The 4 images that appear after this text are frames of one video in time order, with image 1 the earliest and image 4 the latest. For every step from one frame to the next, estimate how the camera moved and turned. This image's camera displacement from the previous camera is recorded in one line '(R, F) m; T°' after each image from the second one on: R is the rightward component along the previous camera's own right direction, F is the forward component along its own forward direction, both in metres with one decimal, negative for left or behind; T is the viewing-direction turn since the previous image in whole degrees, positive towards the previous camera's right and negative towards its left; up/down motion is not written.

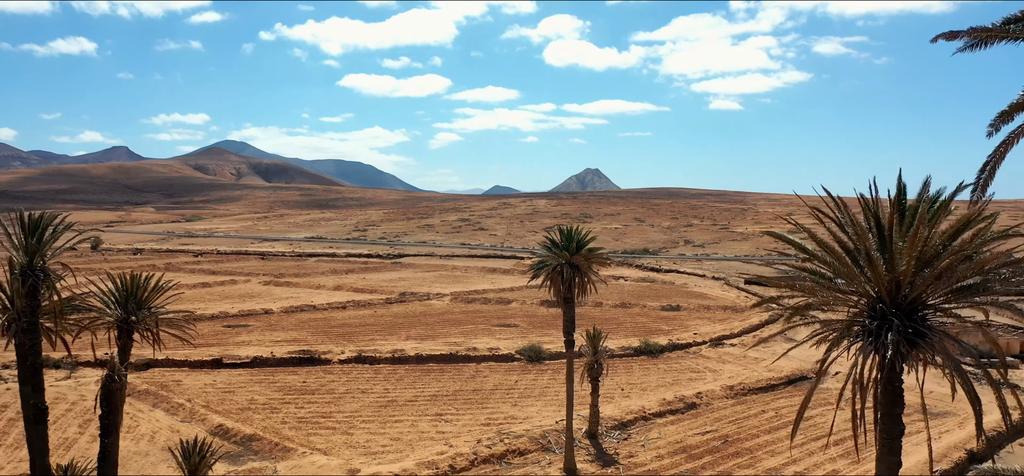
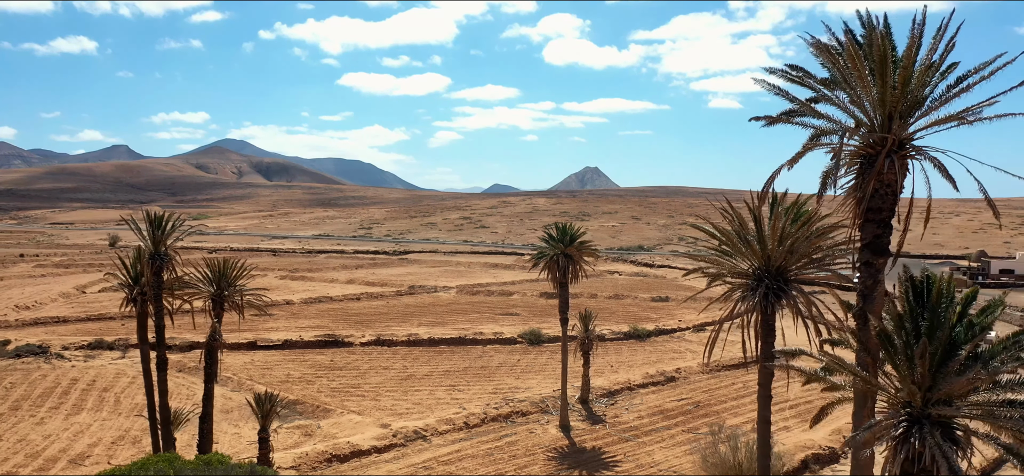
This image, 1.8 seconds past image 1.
(-0.2, -3.7) m; 0°
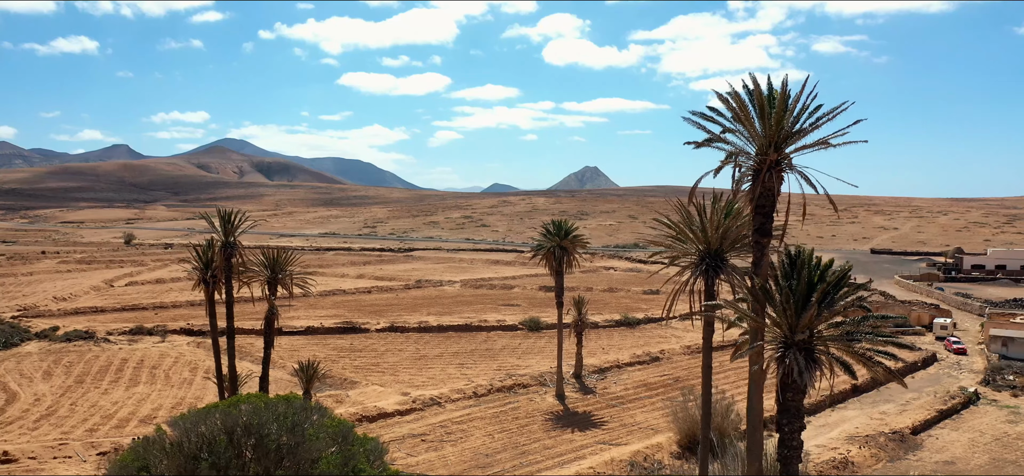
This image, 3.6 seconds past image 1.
(-0.1, -3.4) m; 0°
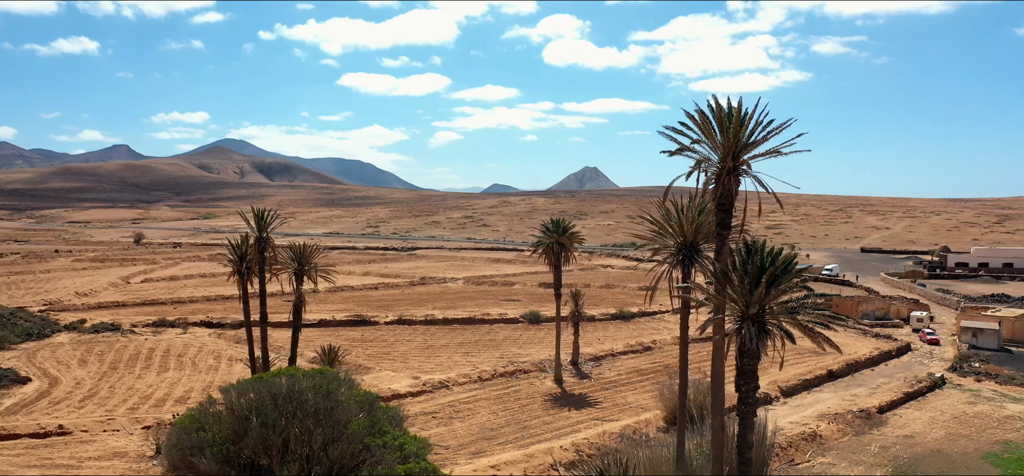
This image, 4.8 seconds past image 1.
(-0.1, -2.2) m; 0°
